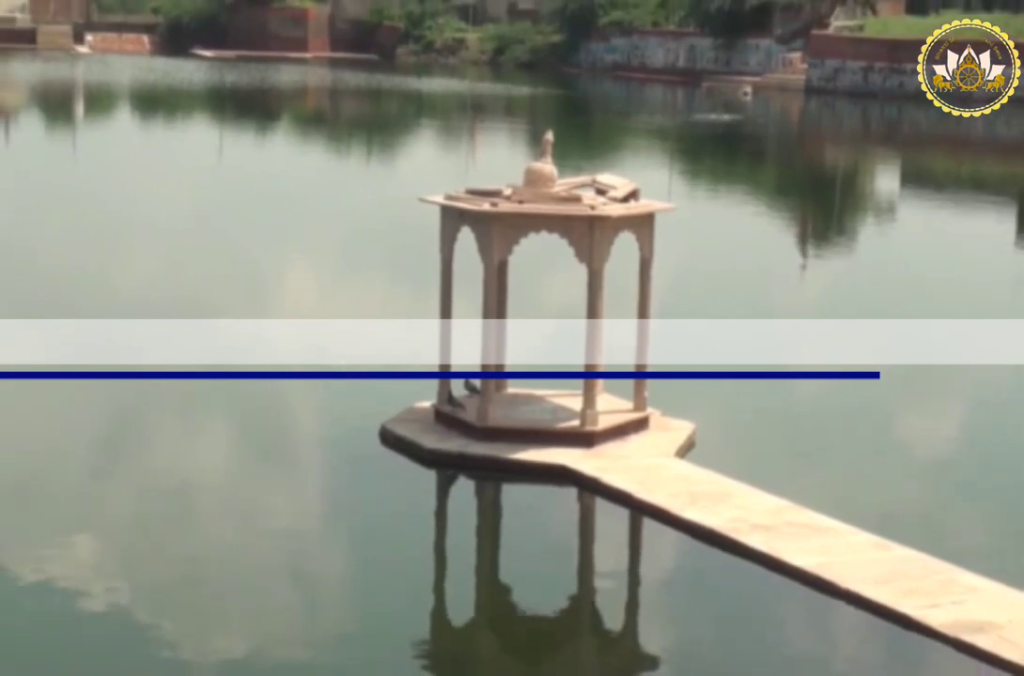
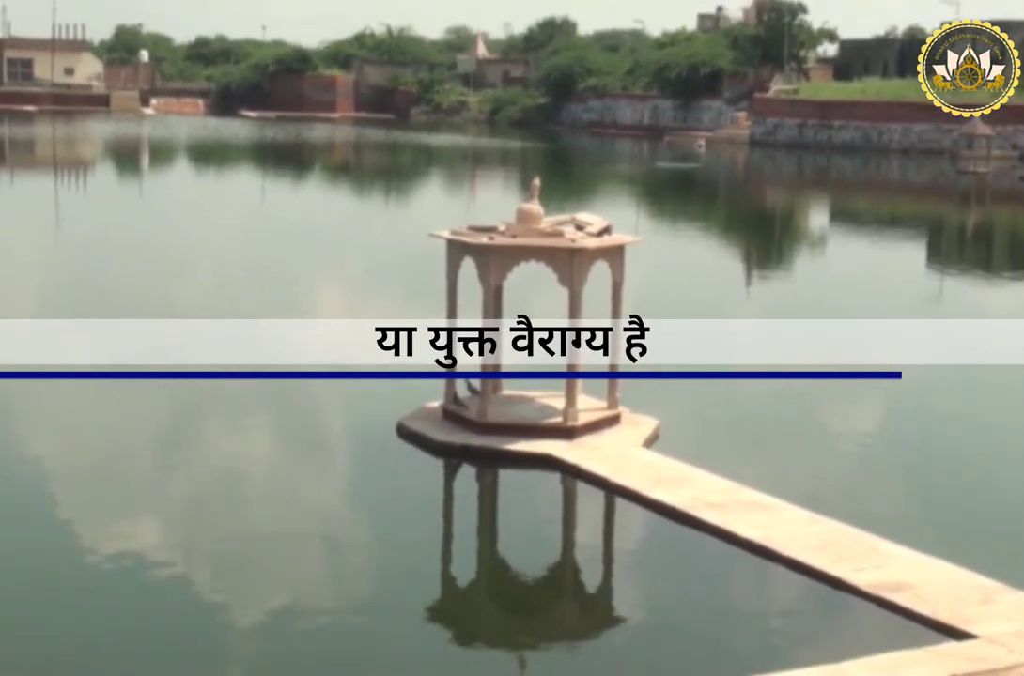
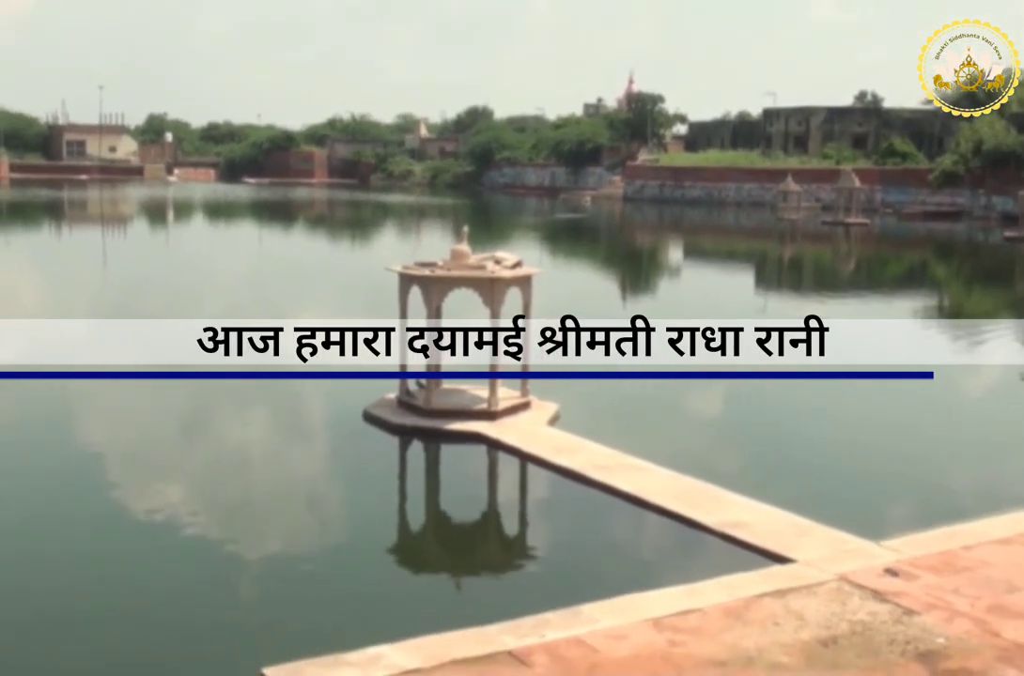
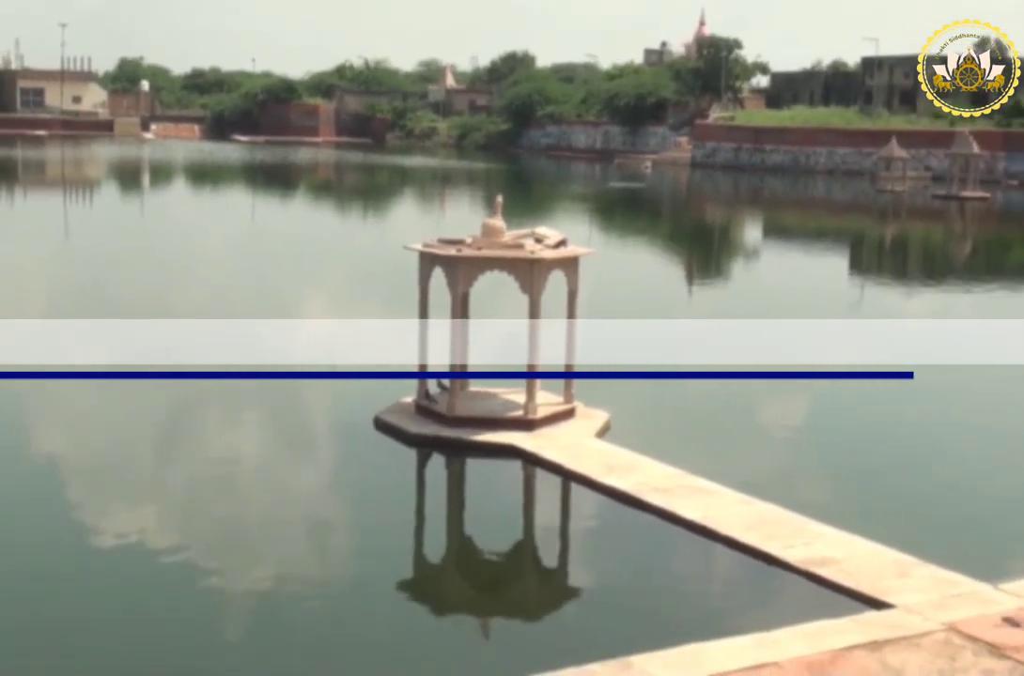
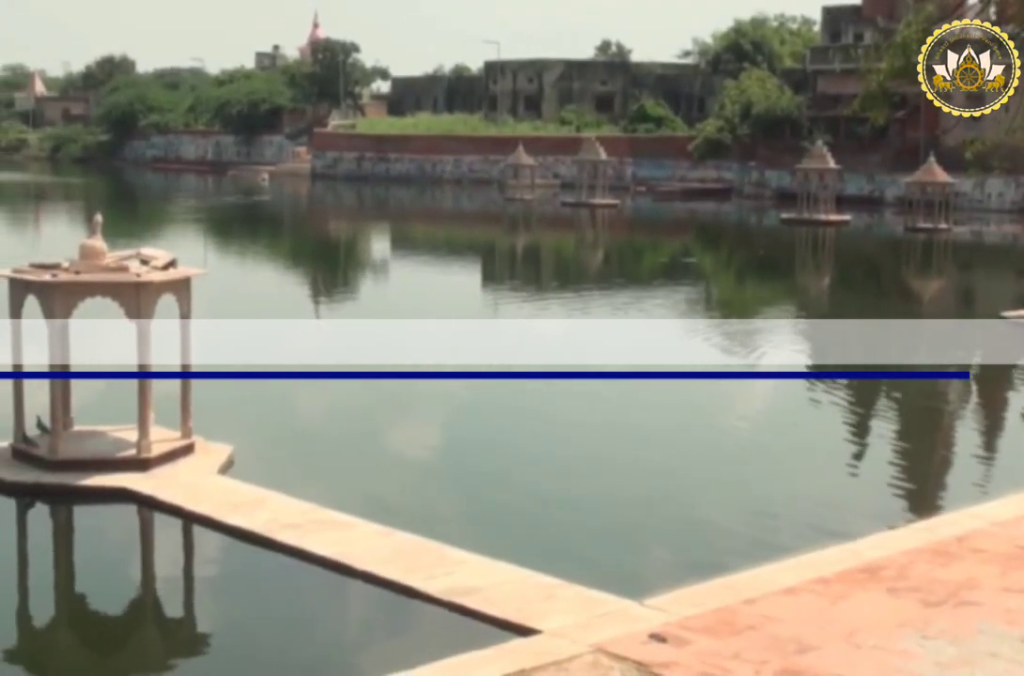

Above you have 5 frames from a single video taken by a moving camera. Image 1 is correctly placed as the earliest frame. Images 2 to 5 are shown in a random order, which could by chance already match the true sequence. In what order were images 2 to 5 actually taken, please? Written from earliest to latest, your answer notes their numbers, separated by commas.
2, 4, 3, 5
